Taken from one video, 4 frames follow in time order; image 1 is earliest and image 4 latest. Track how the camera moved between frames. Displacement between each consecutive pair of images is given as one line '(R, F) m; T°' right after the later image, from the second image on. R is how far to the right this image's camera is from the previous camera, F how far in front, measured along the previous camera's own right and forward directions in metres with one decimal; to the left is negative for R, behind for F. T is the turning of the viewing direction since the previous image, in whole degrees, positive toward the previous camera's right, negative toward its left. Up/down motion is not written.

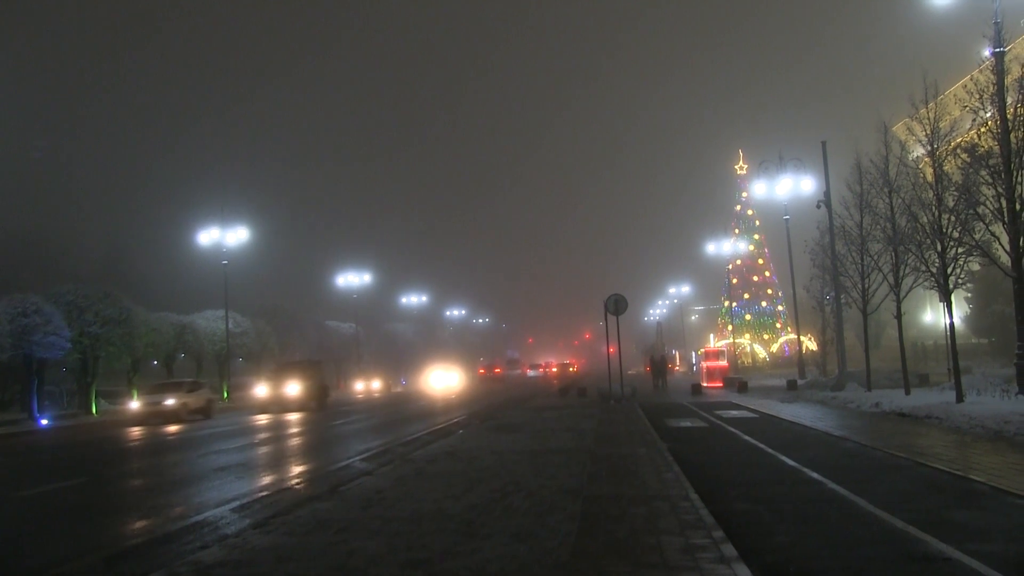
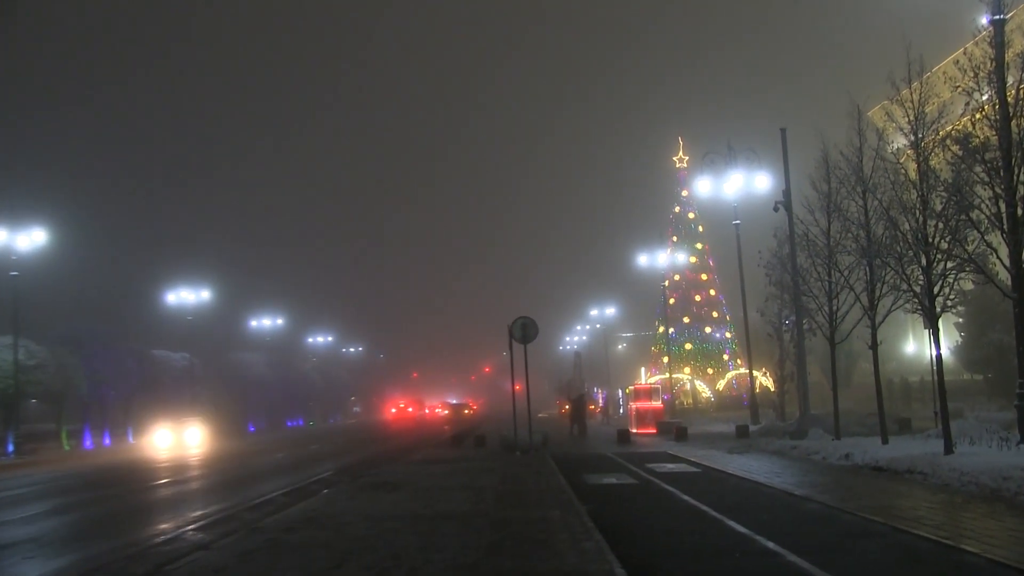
(+2.0, +5.4) m; +2°
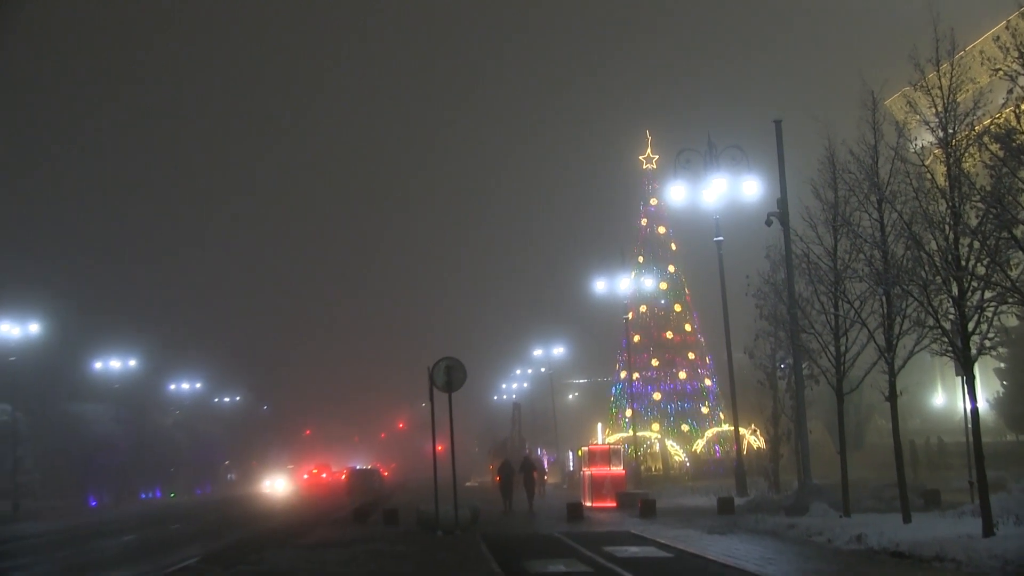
(+1.3, +4.5) m; 0°
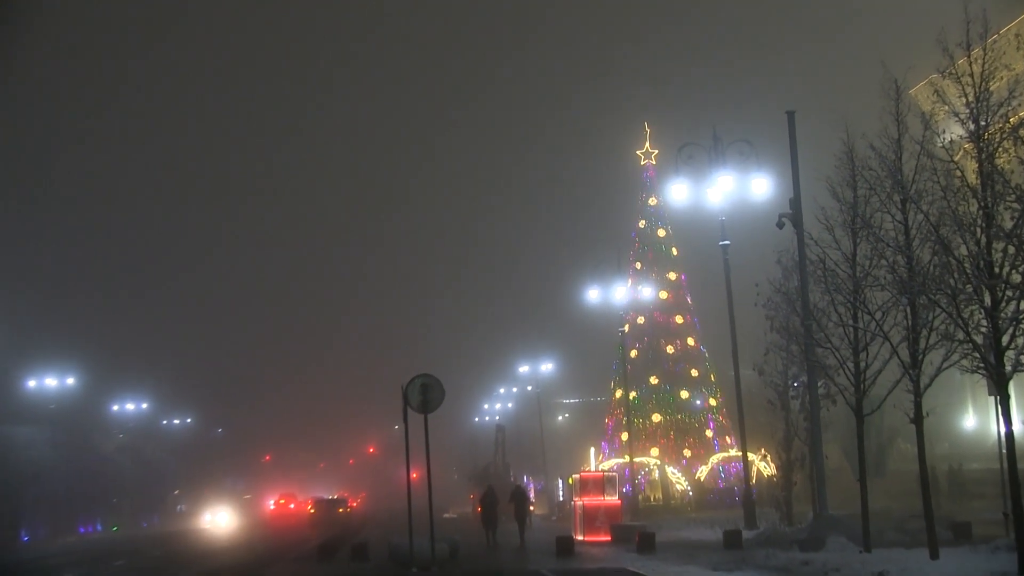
(+0.3, +1.6) m; 0°
